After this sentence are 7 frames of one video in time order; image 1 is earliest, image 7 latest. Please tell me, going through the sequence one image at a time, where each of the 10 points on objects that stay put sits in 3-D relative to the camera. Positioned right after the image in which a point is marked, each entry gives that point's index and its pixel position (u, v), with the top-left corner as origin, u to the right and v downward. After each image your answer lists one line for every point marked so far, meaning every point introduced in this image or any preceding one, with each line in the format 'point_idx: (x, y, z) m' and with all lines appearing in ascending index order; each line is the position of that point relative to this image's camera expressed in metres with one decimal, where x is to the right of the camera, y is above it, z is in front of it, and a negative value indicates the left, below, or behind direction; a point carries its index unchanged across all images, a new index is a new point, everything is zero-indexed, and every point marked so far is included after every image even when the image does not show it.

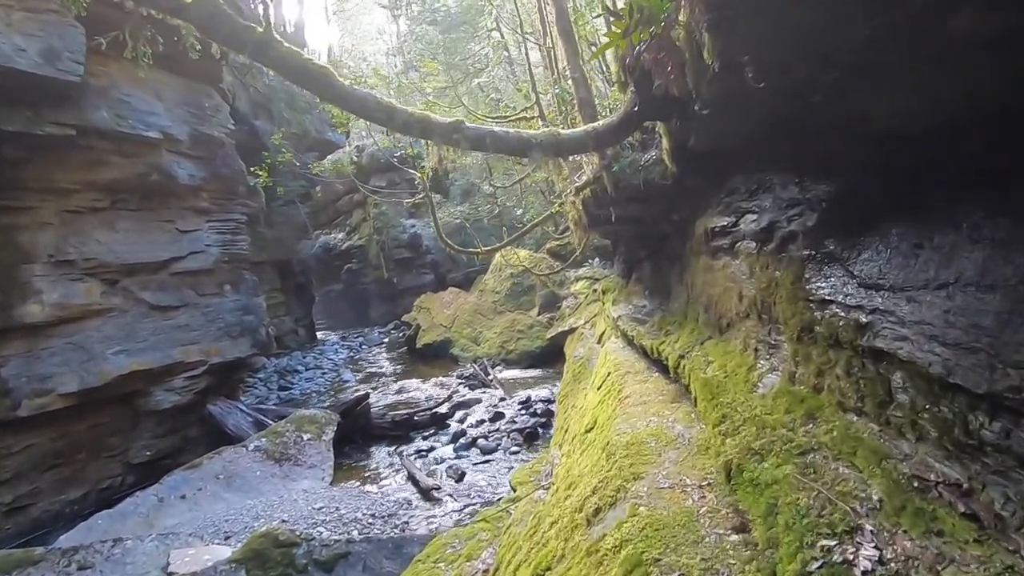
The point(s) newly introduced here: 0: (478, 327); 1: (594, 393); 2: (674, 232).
0: (-1.0, -1.3, +19.6) m
1: (+1.0, -1.3, +6.6) m
2: (+1.9, +0.6, +6.2) m
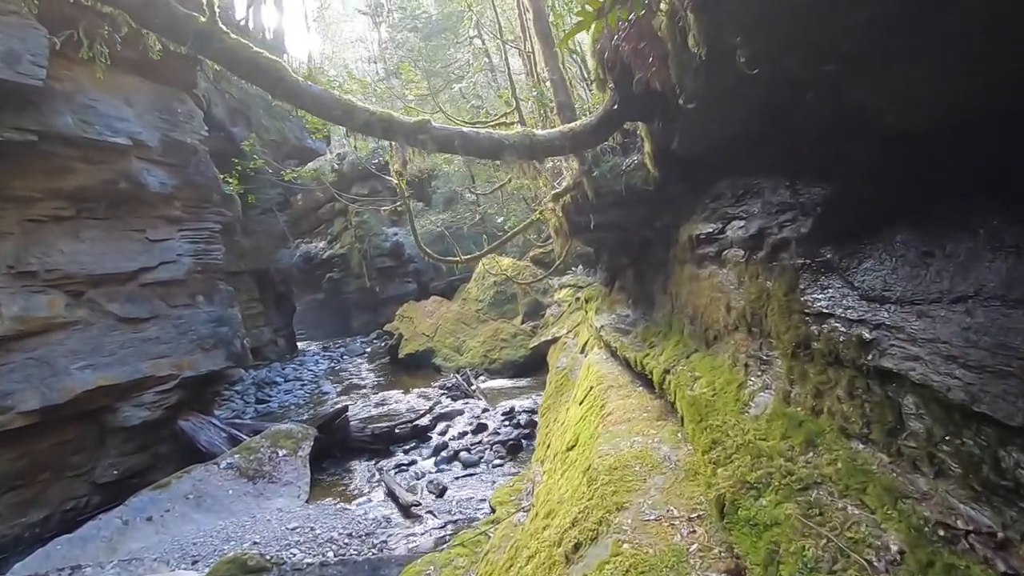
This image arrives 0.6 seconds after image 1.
0: (-1.6, -1.6, +19.2) m
1: (+0.7, -1.4, +6.3) m
2: (+1.6, +0.5, +5.9) m
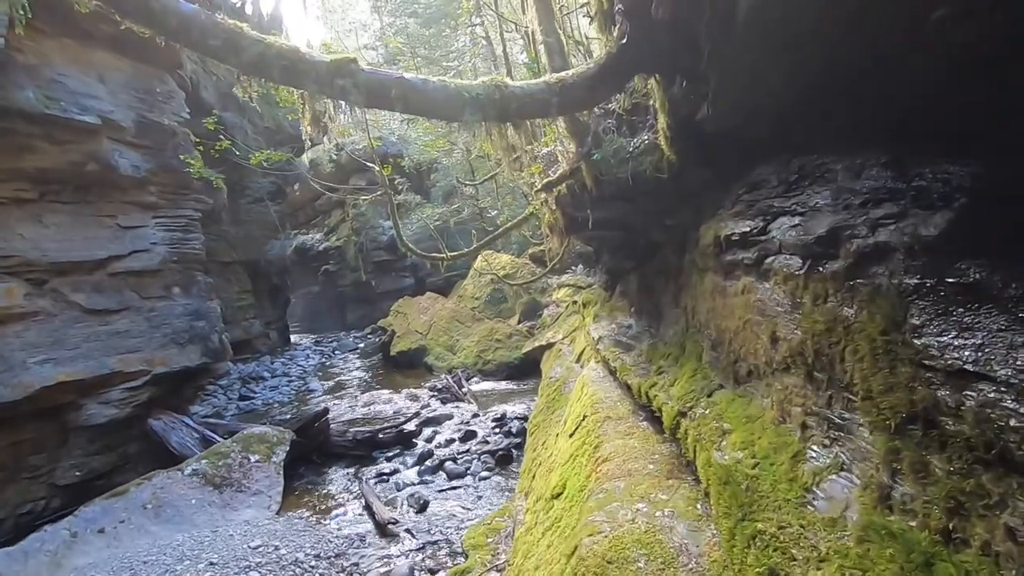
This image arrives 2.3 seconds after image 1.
0: (-1.8, -1.5, +18.2) m
1: (+0.5, -1.5, +5.3) m
2: (+1.4, +0.4, +4.9) m
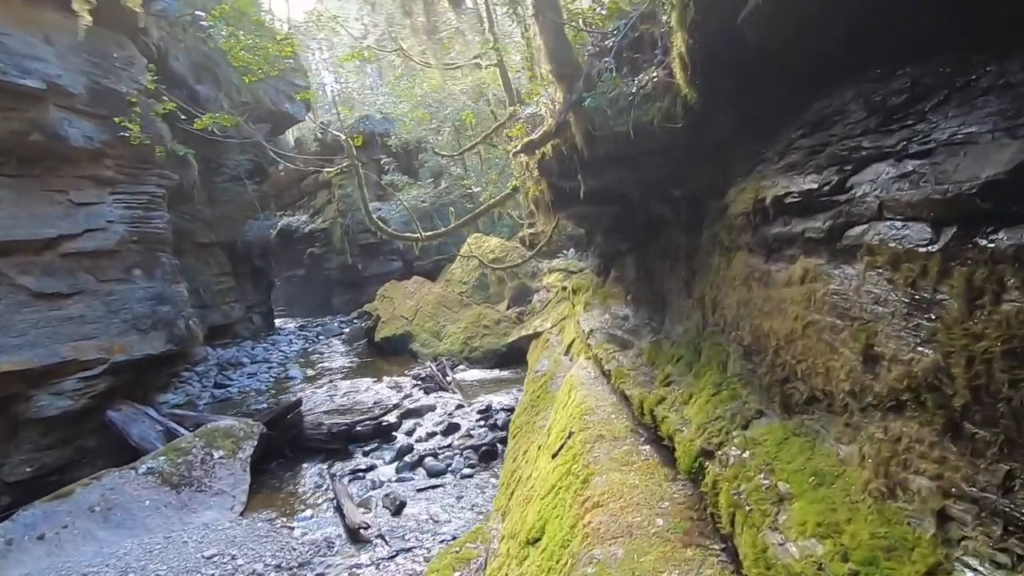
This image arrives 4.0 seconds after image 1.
0: (-2.3, -1.0, +17.2) m
1: (+0.3, -1.4, +4.3) m
2: (+1.2, +0.5, +3.9) m
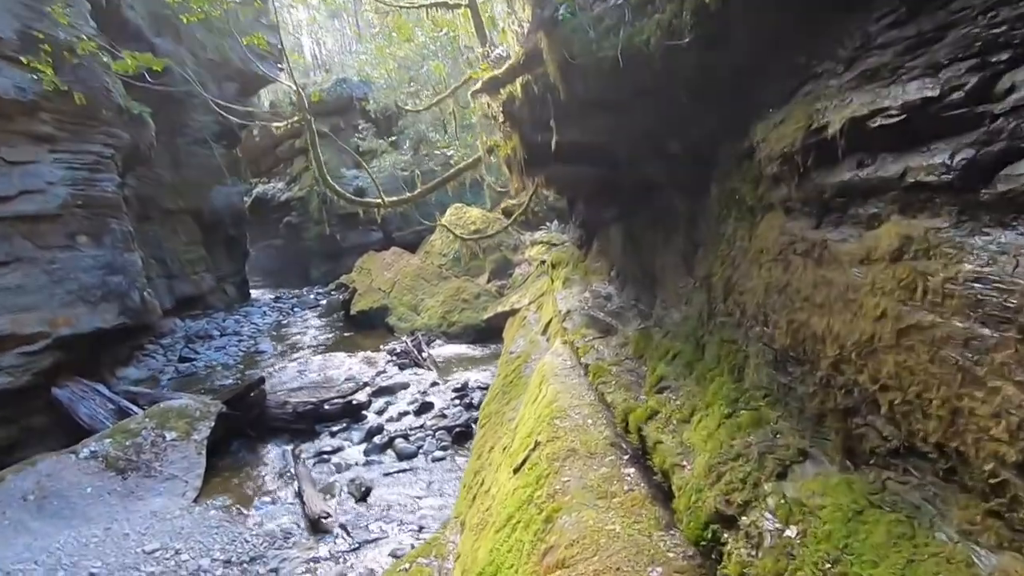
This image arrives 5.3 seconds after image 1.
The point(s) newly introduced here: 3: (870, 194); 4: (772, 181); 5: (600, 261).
0: (-2.9, -0.2, +16.3) m
1: (0.0, -1.2, +3.5) m
2: (+0.9, +0.7, +3.0) m
3: (+0.9, +0.2, +1.4) m
4: (+0.9, +0.4, +1.9) m
5: (+0.9, +0.3, +5.6) m
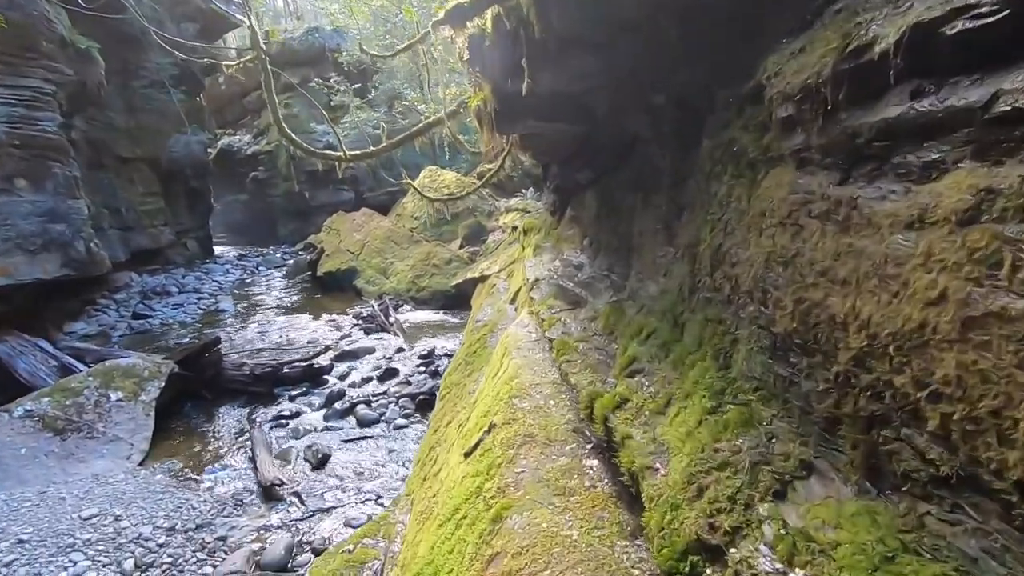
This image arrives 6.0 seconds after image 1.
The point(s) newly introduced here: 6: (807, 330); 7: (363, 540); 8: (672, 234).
0: (-3.8, +0.9, +15.7) m
1: (-0.3, -1.0, +3.2) m
2: (+0.8, +0.8, +2.6) m
3: (+0.8, +0.3, +1.1) m
4: (+0.8, +0.5, +1.6) m
5: (+0.6, +0.6, +5.2) m
6: (+0.8, -0.1, +1.3) m
7: (-1.2, -2.0, +4.2) m
8: (+0.8, +0.3, +2.6) m
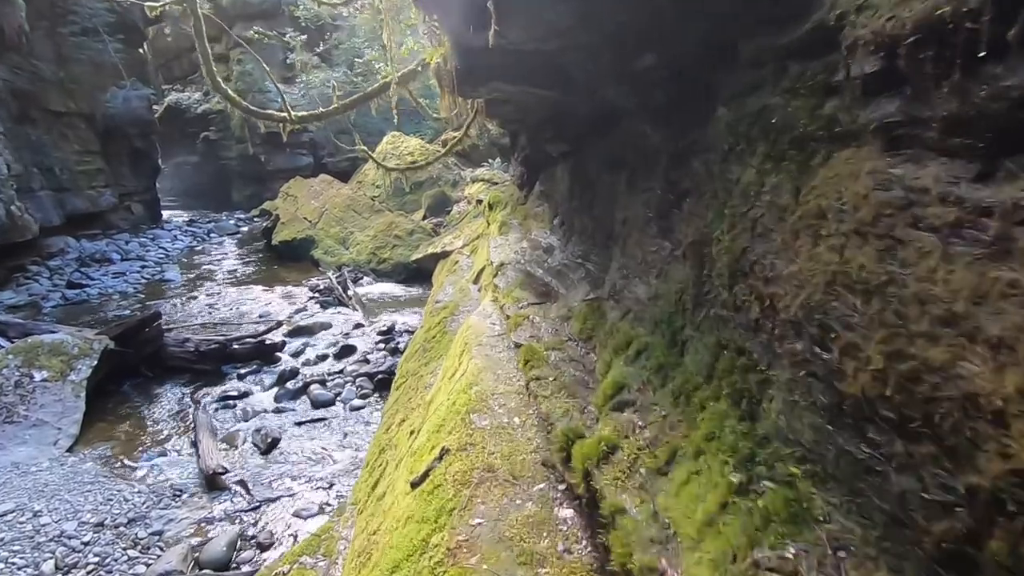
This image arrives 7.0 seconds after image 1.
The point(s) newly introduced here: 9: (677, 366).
0: (-4.7, +1.7, +14.8) m
1: (-0.5, -1.0, +2.7) m
2: (+0.6, +0.8, +2.1) m
3: (+0.7, +0.2, +0.6) m
4: (+0.7, +0.4, +1.1) m
5: (+0.3, +0.7, +4.7) m
6: (+0.7, -0.2, +0.8) m
7: (-1.5, -1.9, +3.7) m
8: (+0.6, +0.2, +2.1) m
9: (+0.5, -0.3, +1.7) m
